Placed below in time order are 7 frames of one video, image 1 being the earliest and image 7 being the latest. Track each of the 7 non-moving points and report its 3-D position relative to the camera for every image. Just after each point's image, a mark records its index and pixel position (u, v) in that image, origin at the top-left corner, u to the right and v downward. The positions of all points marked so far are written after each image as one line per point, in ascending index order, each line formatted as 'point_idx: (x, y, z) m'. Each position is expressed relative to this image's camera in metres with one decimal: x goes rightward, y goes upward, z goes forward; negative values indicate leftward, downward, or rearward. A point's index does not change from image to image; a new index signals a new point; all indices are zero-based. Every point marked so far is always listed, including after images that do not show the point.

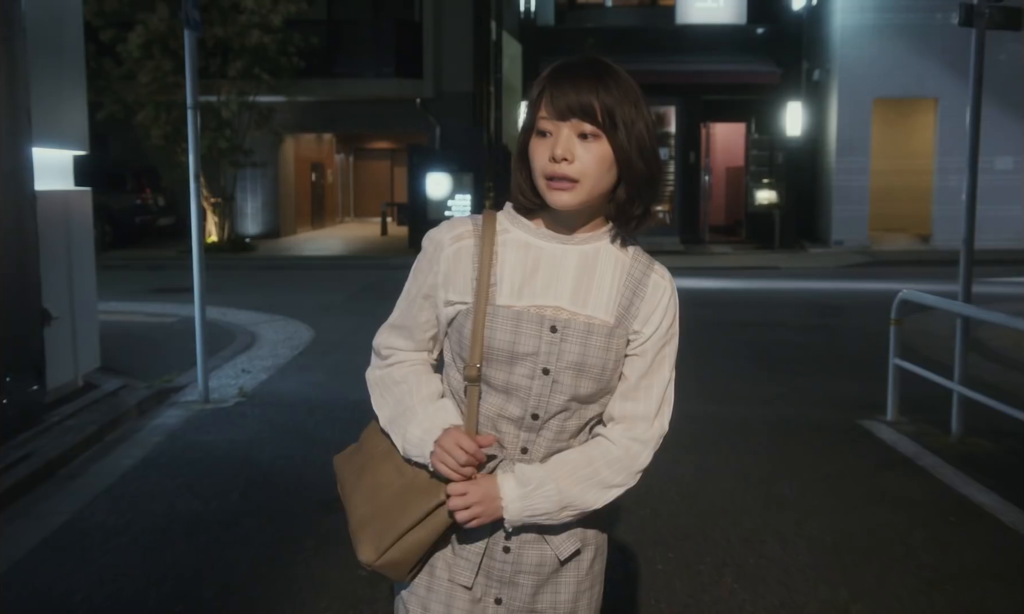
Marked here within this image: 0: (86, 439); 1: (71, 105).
0: (-2.7, -0.8, +7.1) m
1: (-3.1, +1.4, +7.9) m
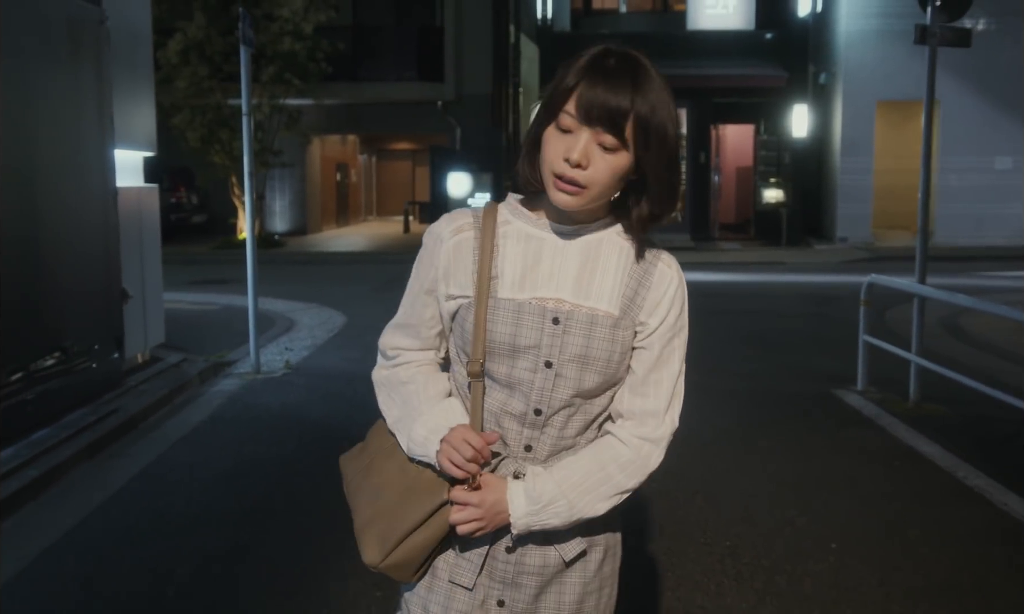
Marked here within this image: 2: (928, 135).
0: (-2.6, -0.7, +8.2) m
1: (-3.0, +1.6, +9.0) m
2: (+3.0, +1.3, +8.2) m
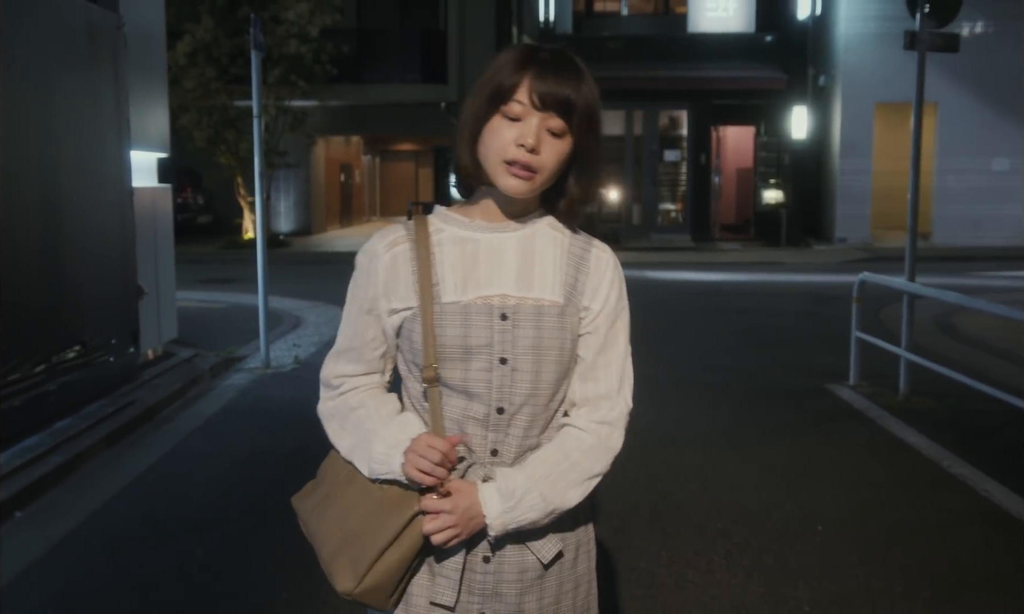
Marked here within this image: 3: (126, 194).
0: (-2.6, -0.7, +8.5) m
1: (-3.0, +1.6, +9.3) m
2: (+3.1, +1.3, +8.5) m
3: (-2.9, +0.8, +8.4) m
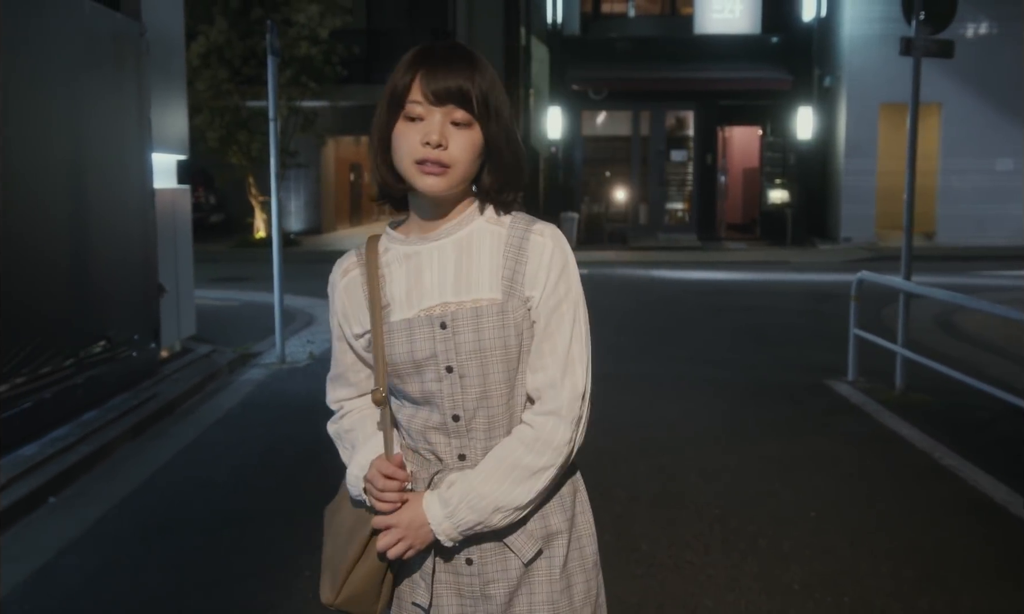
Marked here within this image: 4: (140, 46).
0: (-2.5, -0.6, +8.8) m
1: (-2.9, +1.6, +9.6) m
2: (+3.1, +1.3, +8.7) m
3: (-2.8, +0.9, +8.7) m
4: (-2.8, +2.0, +8.5) m
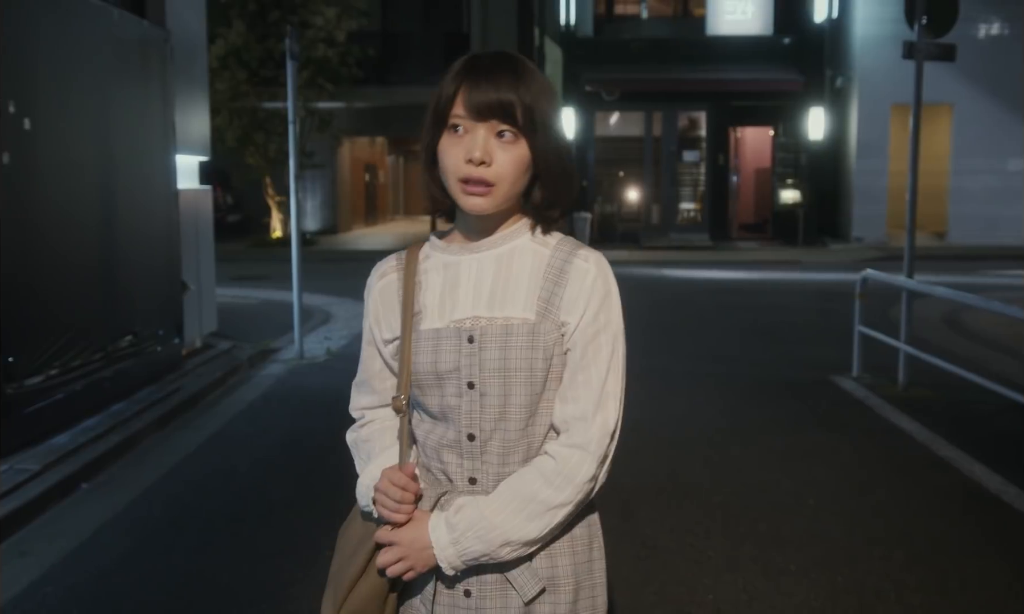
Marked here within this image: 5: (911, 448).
0: (-2.4, -0.6, +9.1) m
1: (-2.8, +1.7, +9.9) m
2: (+3.2, +1.3, +8.9) m
3: (-2.7, +0.9, +9.0) m
4: (-2.7, +2.0, +8.8) m
5: (+2.6, -0.9, +7.3) m
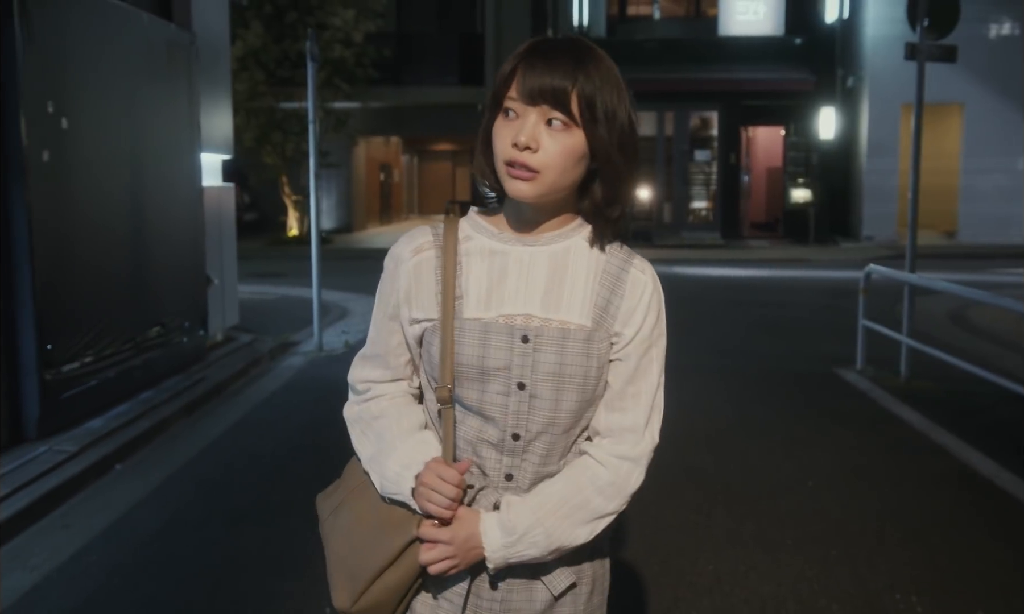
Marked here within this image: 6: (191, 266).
0: (-2.3, -0.5, +9.4) m
1: (-2.7, +1.7, +10.2) m
2: (+3.3, +1.4, +9.2) m
3: (-2.6, +1.0, +9.3) m
4: (-2.6, +2.1, +9.1) m
5: (+2.7, -0.9, +7.6) m
6: (-2.7, +0.4, +9.2) m
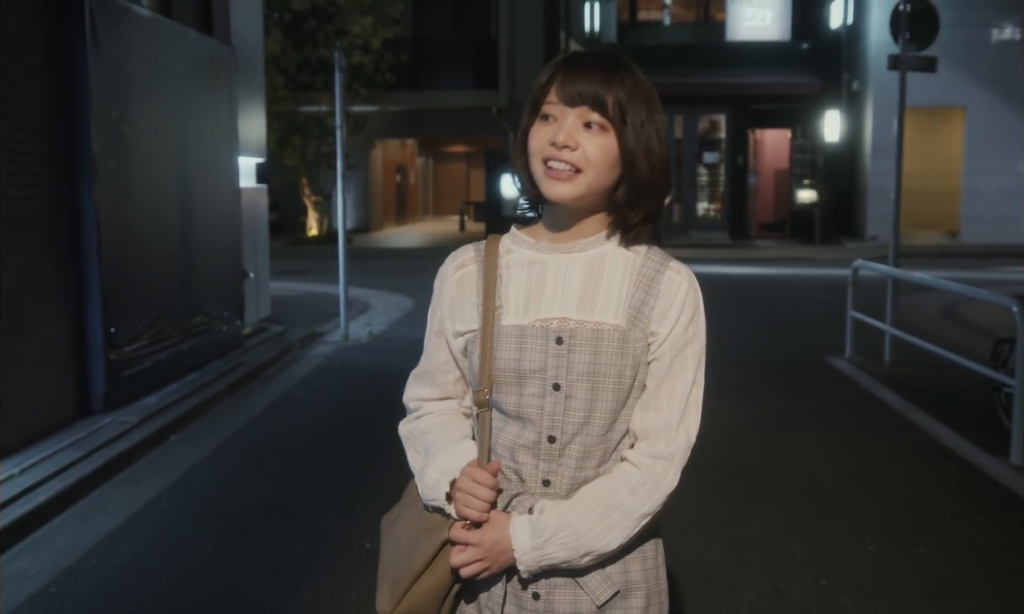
0: (-2.2, -0.5, +10.2) m
1: (-2.5, +1.8, +11.1) m
2: (+3.4, +1.5, +9.9) m
3: (-2.5, +1.0, +10.1) m
4: (-2.5, +2.2, +9.9) m
5: (+2.8, -0.8, +8.3) m
6: (-2.5, +0.5, +10.0) m
